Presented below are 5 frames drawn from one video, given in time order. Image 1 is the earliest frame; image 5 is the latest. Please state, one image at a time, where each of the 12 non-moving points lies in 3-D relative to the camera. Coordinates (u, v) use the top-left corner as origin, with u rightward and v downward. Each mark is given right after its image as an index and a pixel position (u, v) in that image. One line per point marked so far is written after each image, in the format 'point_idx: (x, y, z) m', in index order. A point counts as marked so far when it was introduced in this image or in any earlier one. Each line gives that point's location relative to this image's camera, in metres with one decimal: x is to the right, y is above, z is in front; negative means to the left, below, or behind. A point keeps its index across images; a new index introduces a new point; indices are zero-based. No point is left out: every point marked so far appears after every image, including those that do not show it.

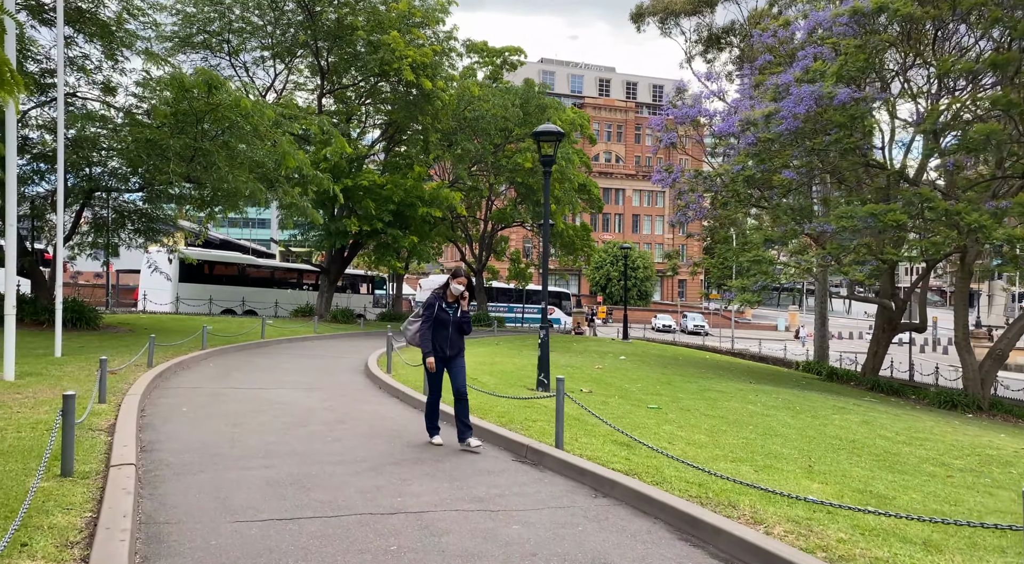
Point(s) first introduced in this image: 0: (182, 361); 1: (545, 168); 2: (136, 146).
0: (-5.4, -1.3, +14.4) m
1: (+0.6, +1.8, +13.8) m
2: (-8.2, +3.0, +19.0) m
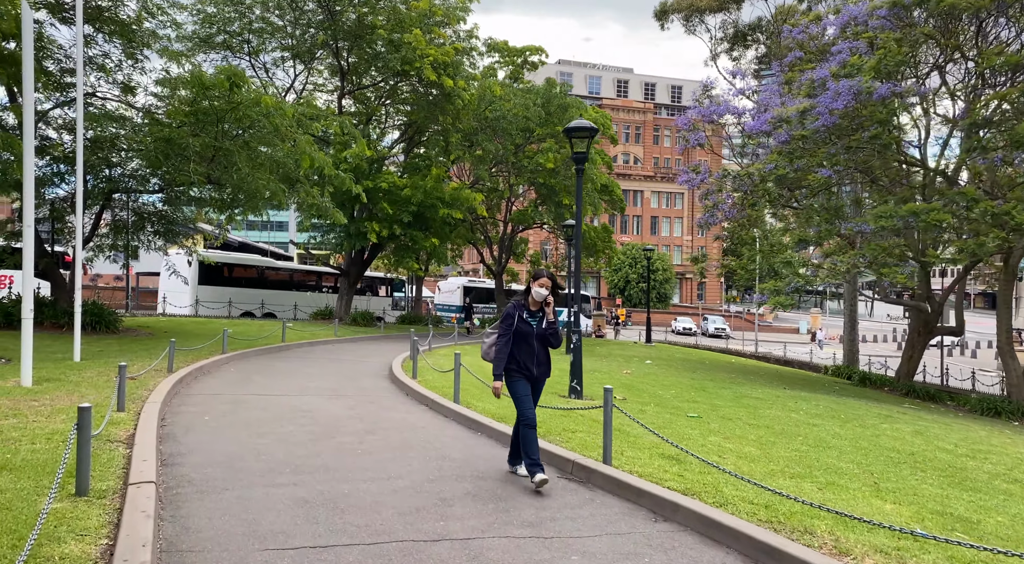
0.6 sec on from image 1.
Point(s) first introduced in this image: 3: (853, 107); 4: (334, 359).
0: (-4.9, -1.4, +14.0) m
1: (+1.0, +1.8, +13.3) m
2: (-7.6, +2.9, +18.6) m
3: (+7.7, +3.9, +19.8) m
4: (-3.5, -1.5, +17.5) m
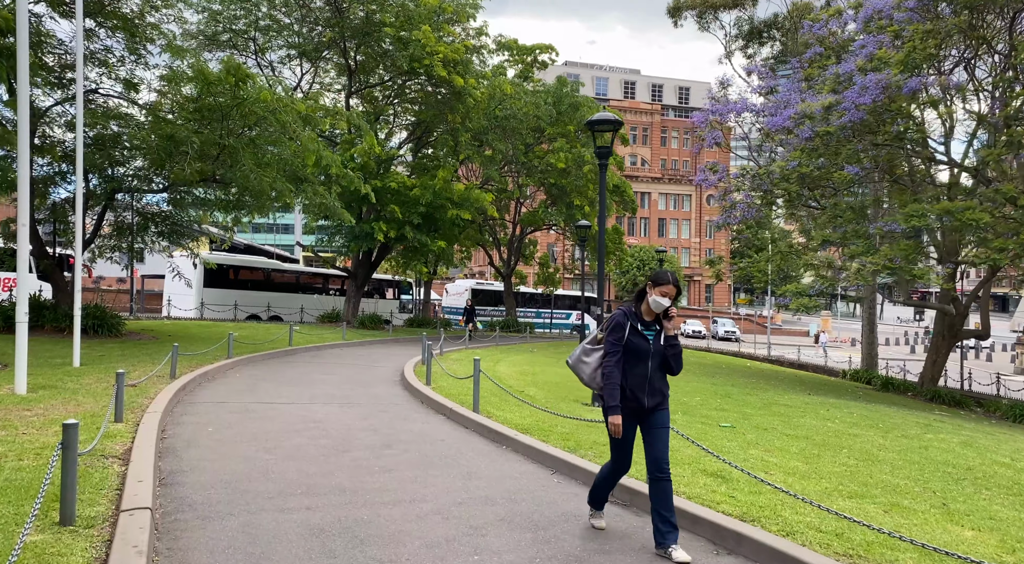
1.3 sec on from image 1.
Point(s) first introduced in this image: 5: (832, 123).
0: (-4.7, -1.4, +13.4) m
1: (+1.3, +1.8, +12.6) m
2: (-7.3, +2.9, +18.0) m
3: (+8.0, +3.9, +19.1) m
4: (-3.2, -1.6, +16.8) m
5: (+7.2, +3.6, +19.8) m
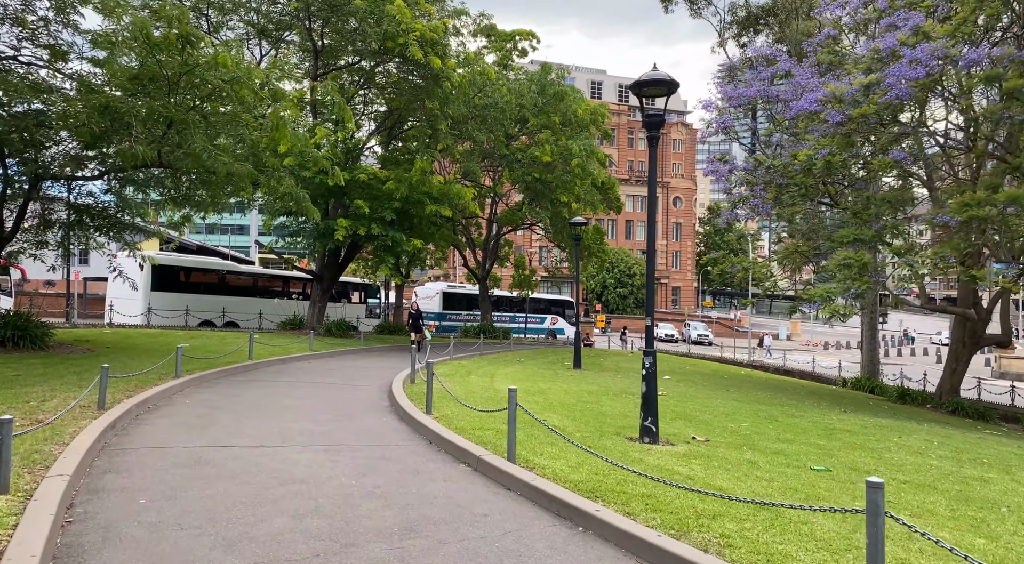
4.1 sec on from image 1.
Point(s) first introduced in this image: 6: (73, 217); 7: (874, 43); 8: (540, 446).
0: (-4.4, -1.4, +10.7) m
1: (+1.6, +1.7, +10.2) m
2: (-7.3, +2.8, +15.2) m
3: (+7.9, +3.8, +16.9) m
4: (-3.1, -1.6, +14.1) m
5: (+7.1, +3.5, +17.6) m
6: (-9.2, +1.4, +18.4) m
7: (+7.4, +4.9, +18.2) m
8: (+0.3, -1.6, +8.4) m
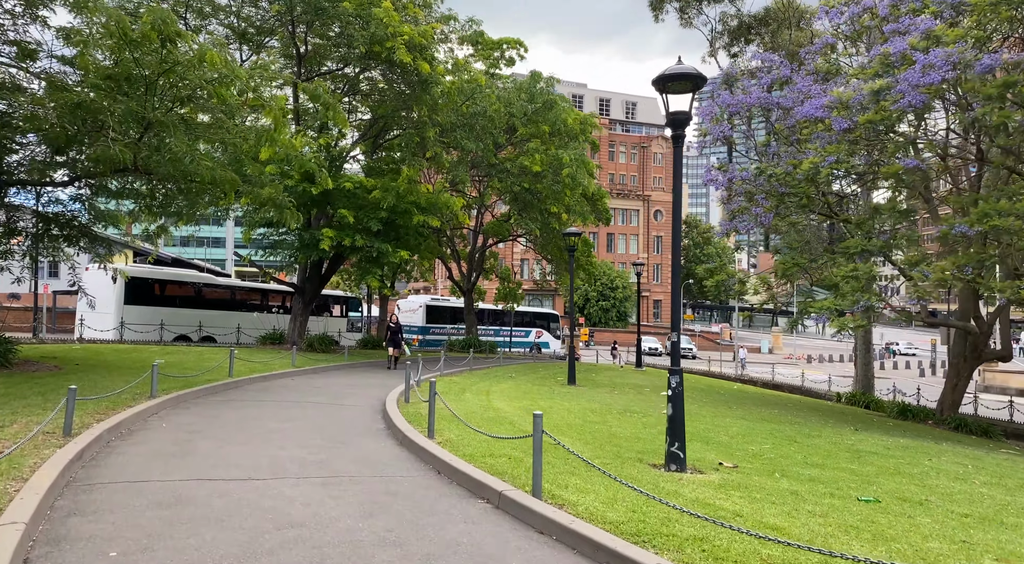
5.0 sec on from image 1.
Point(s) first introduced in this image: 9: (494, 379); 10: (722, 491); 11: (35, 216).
0: (-4.3, -1.6, +9.7) m
1: (+1.7, +1.6, +9.4) m
2: (-7.3, +2.6, +14.2) m
3: (+7.9, +3.6, +16.3) m
4: (-3.1, -1.8, +13.2) m
5: (+7.0, +3.3, +17.0) m
6: (-9.3, +1.1, +17.3) m
7: (+7.3, +4.7, +17.6) m
8: (+0.4, -1.7, +7.6) m
9: (-0.4, -2.2, +19.8) m
10: (+1.8, -1.8, +7.5) m
11: (-9.2, +1.3, +17.1) m
